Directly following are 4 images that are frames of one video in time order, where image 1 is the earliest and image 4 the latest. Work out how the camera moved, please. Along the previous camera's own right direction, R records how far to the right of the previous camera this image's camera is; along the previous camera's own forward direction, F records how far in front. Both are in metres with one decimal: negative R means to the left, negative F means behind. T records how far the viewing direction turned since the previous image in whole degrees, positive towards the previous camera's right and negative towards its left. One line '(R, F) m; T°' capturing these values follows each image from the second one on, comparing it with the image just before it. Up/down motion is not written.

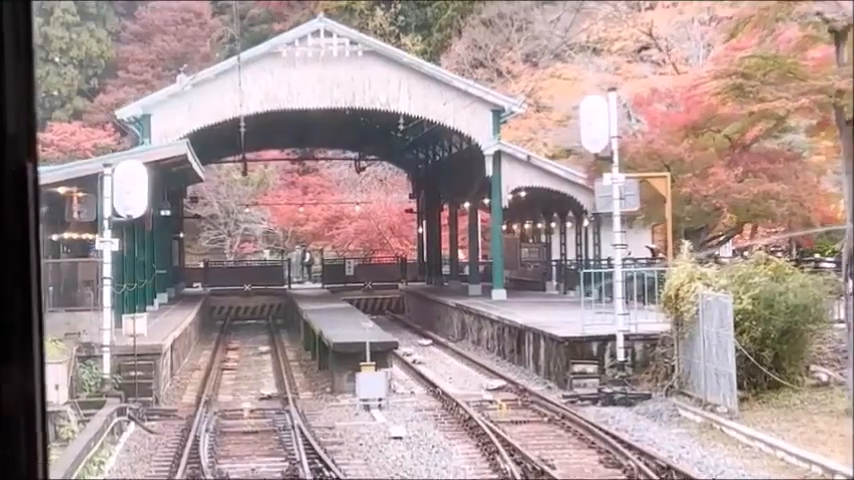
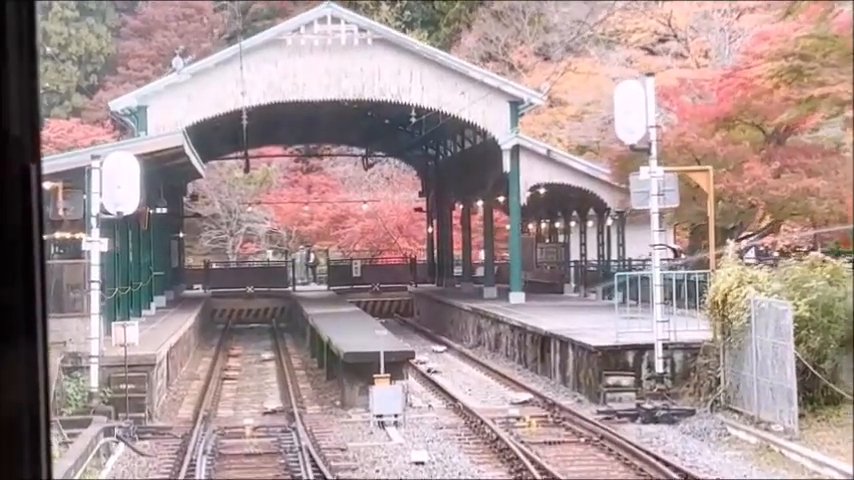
(-0.1, +0.7) m; 0°
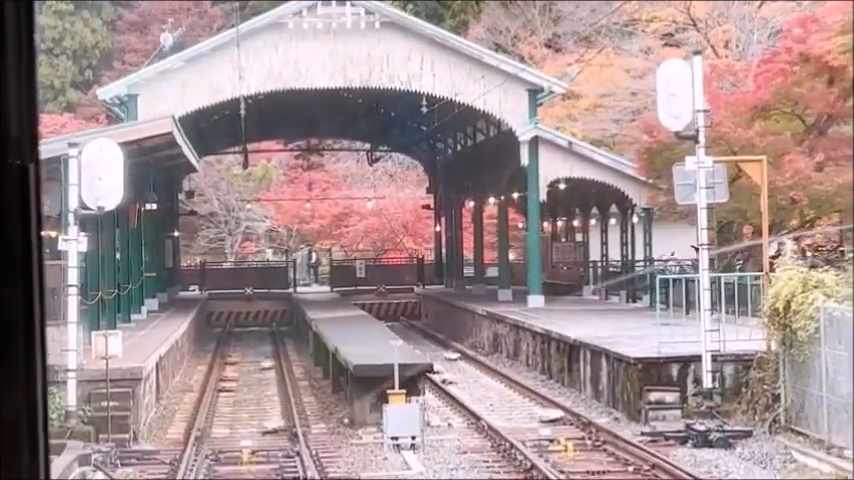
(-0.1, +0.8) m; 0°
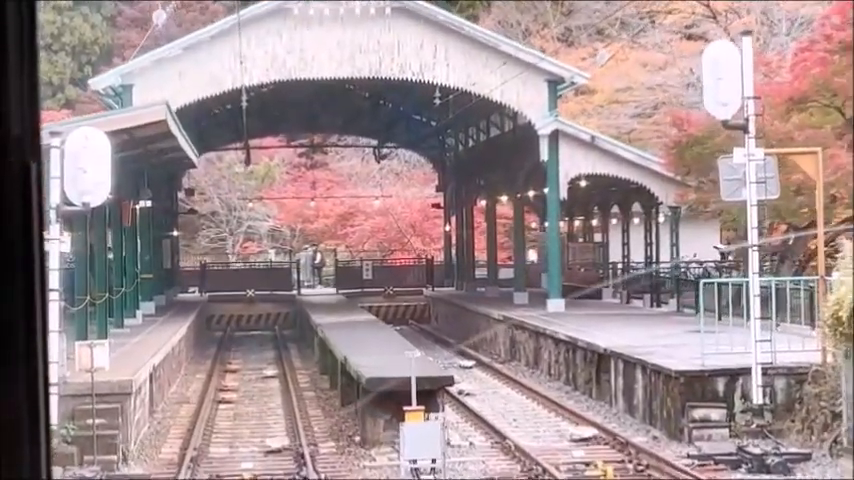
(-0.1, +0.6) m; 0°
